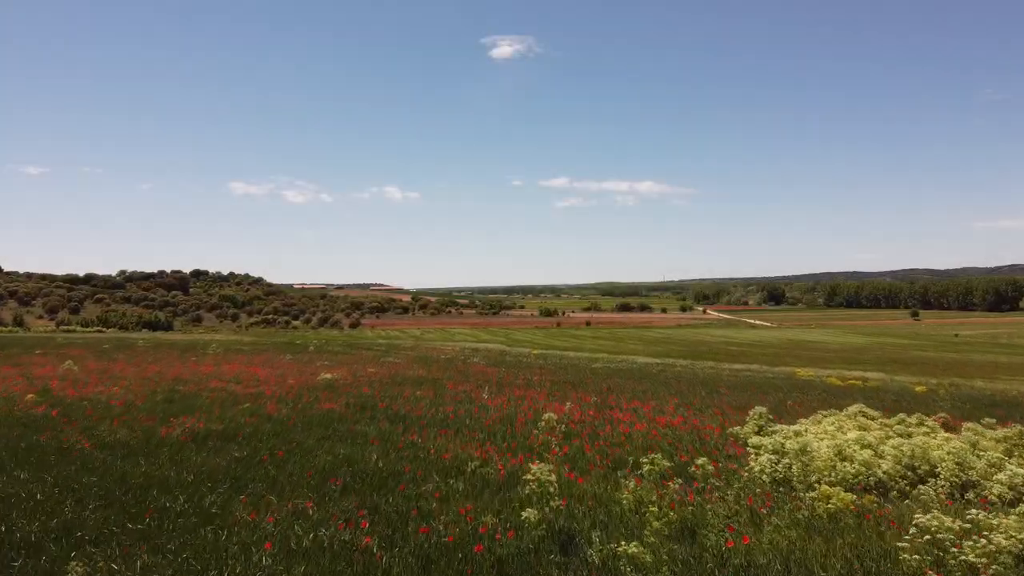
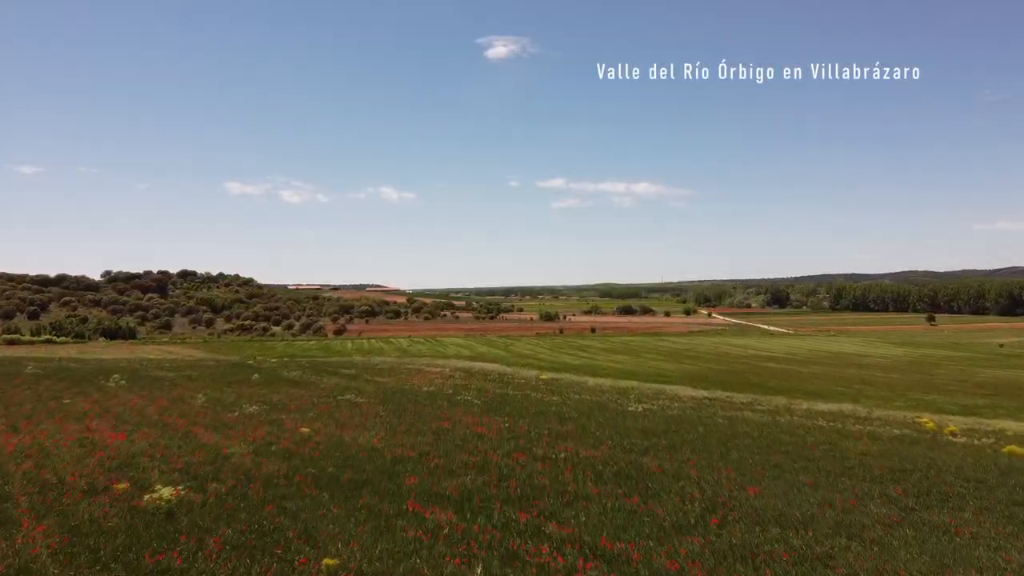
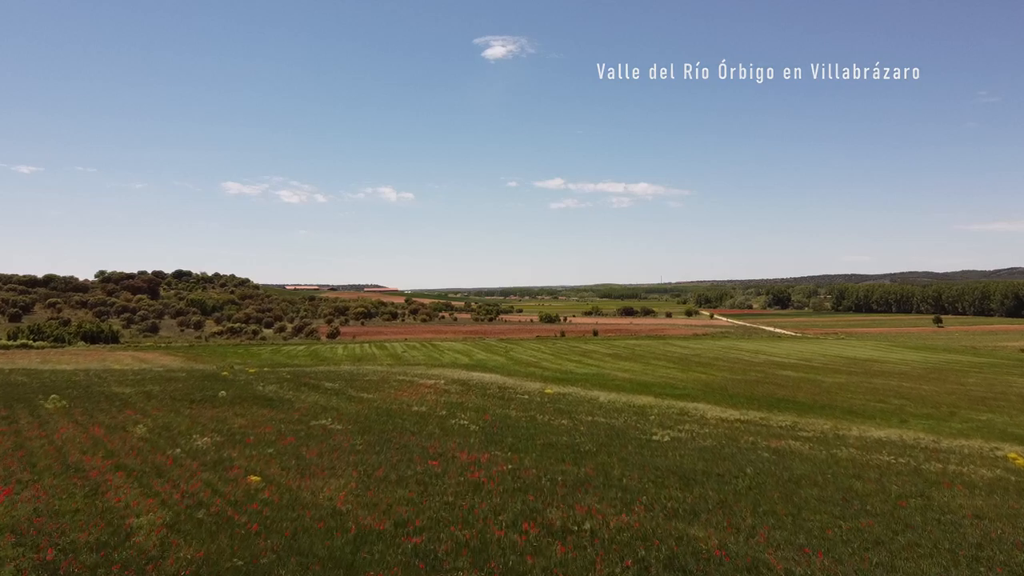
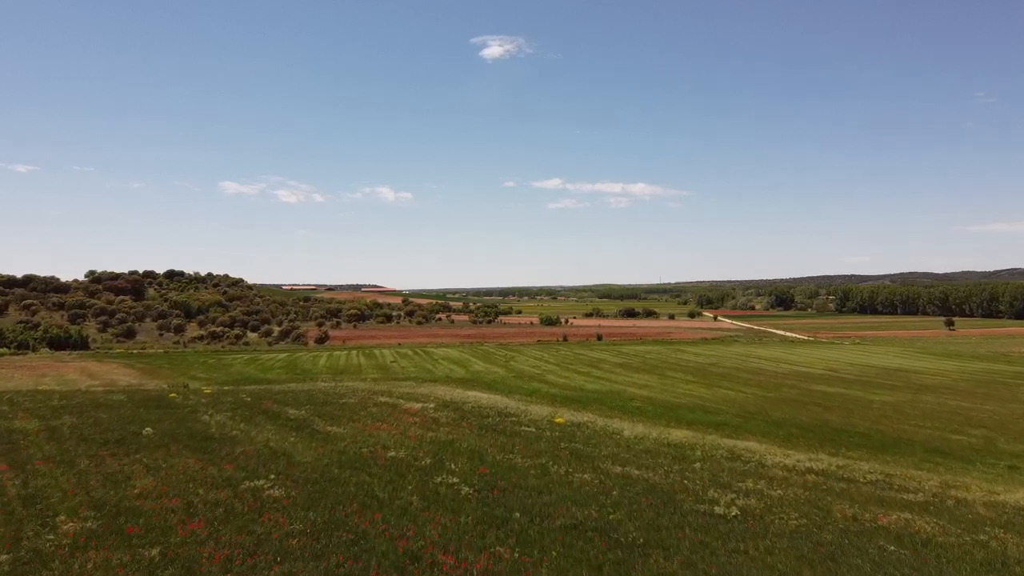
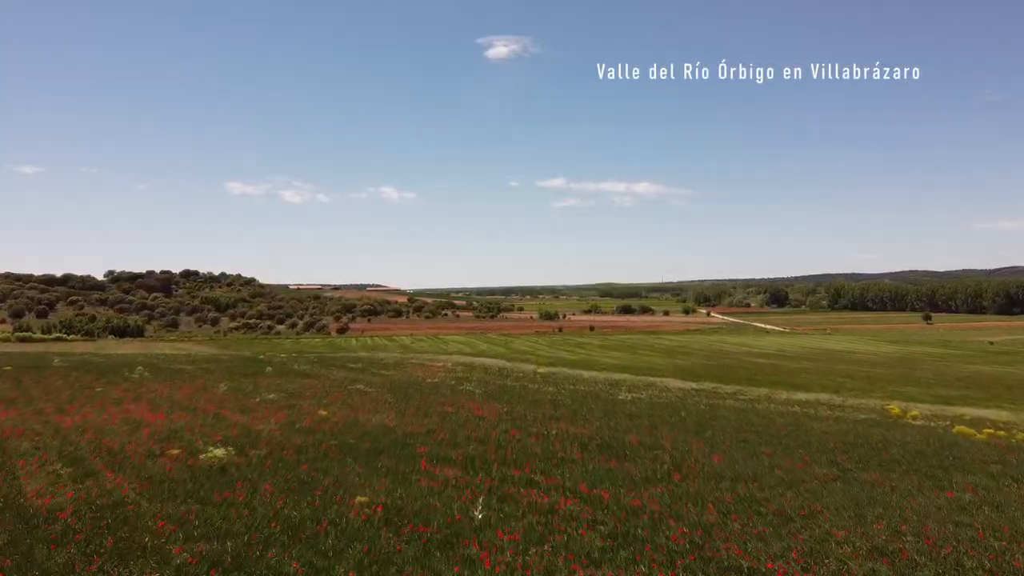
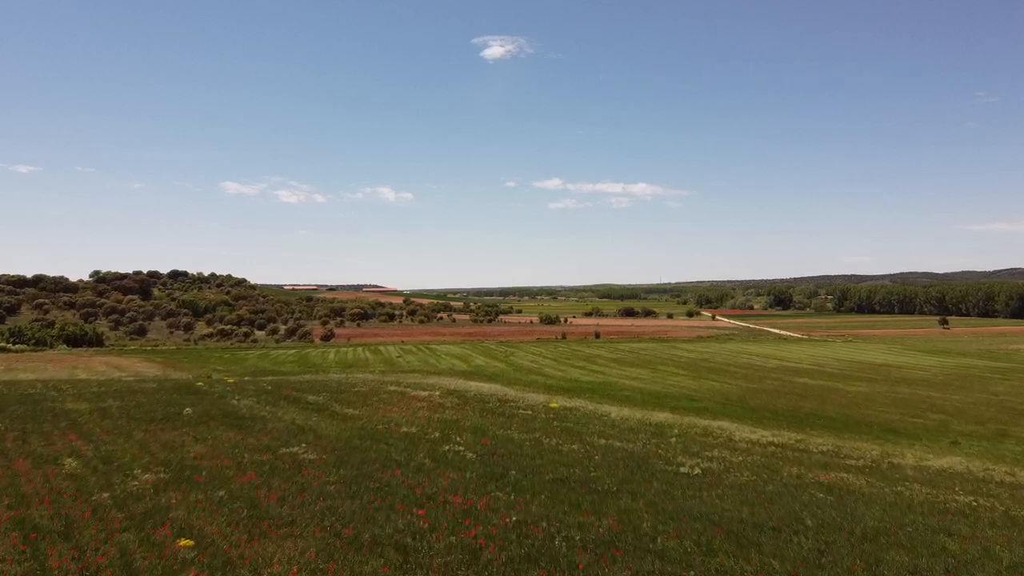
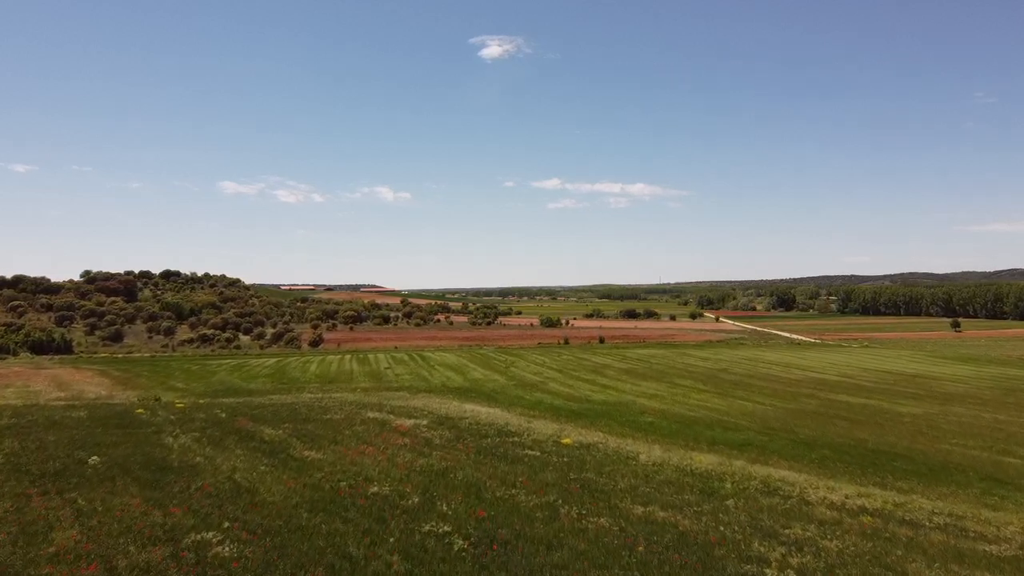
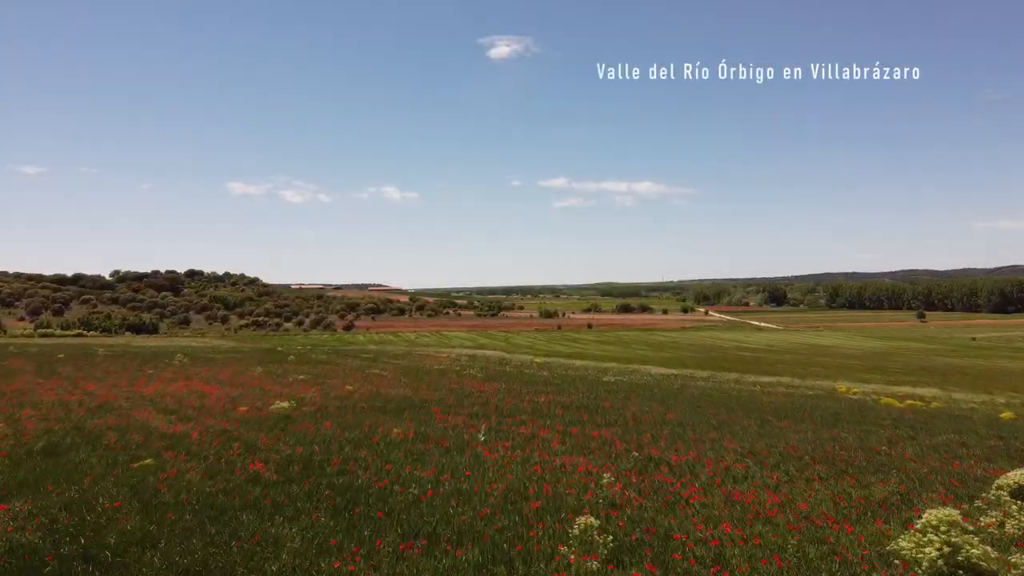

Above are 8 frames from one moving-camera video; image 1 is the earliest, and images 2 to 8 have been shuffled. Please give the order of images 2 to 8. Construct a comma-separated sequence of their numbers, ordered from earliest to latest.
8, 5, 2, 3, 6, 4, 7
